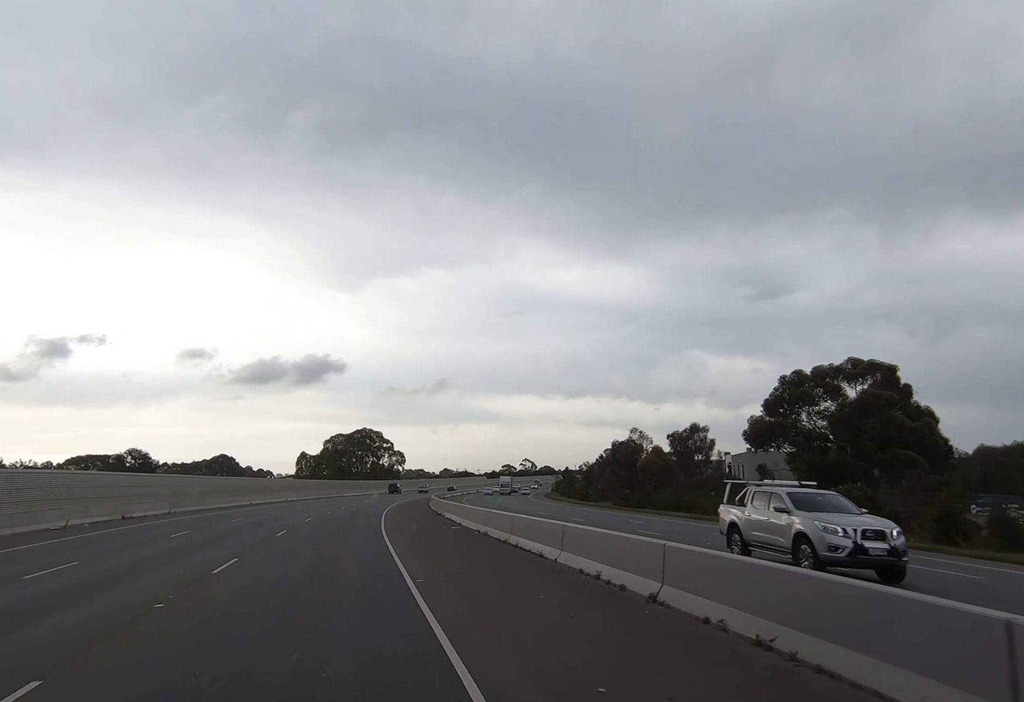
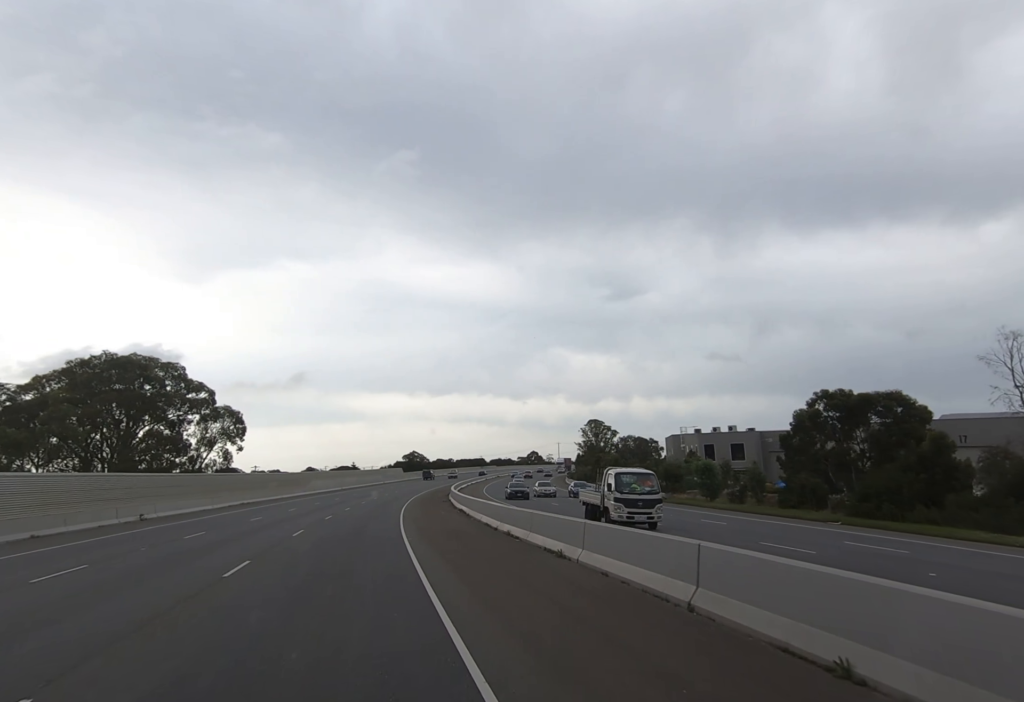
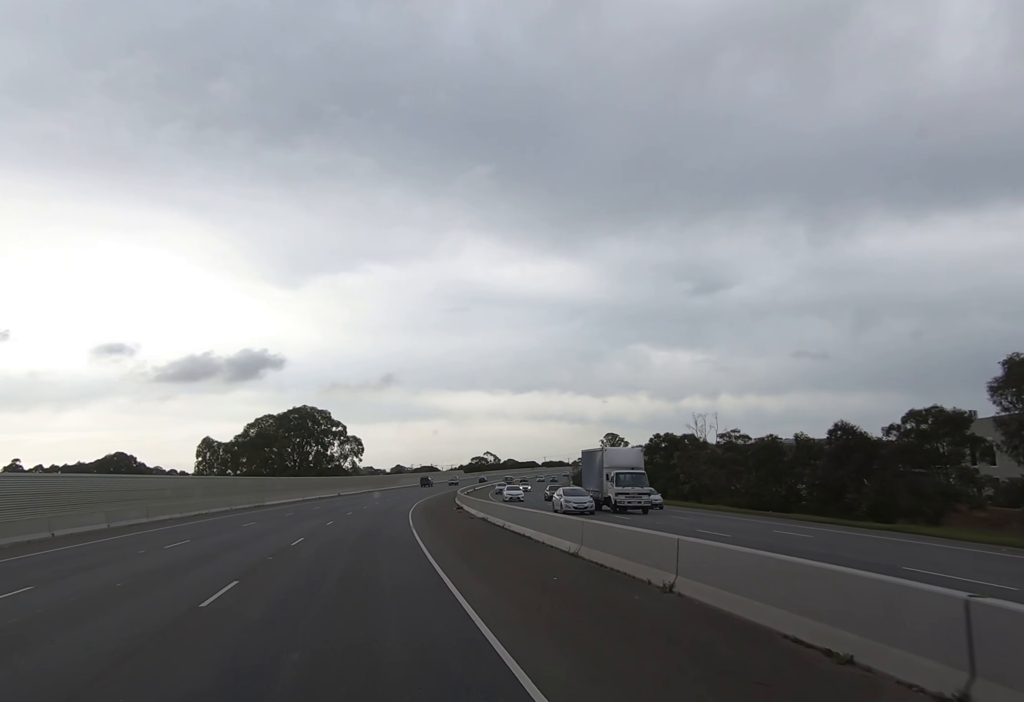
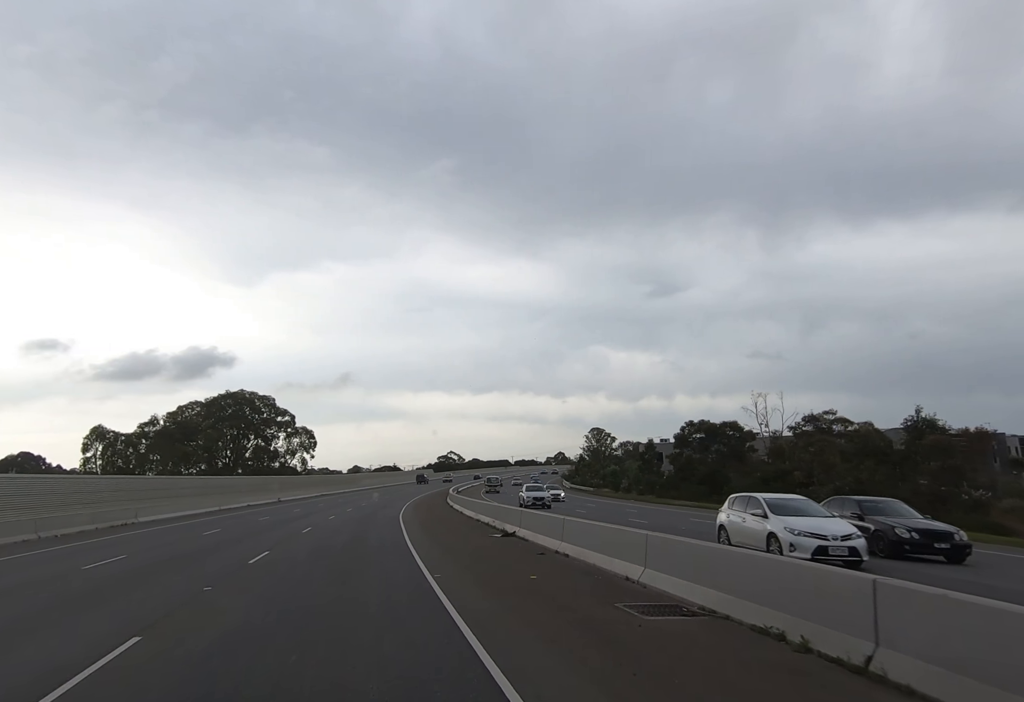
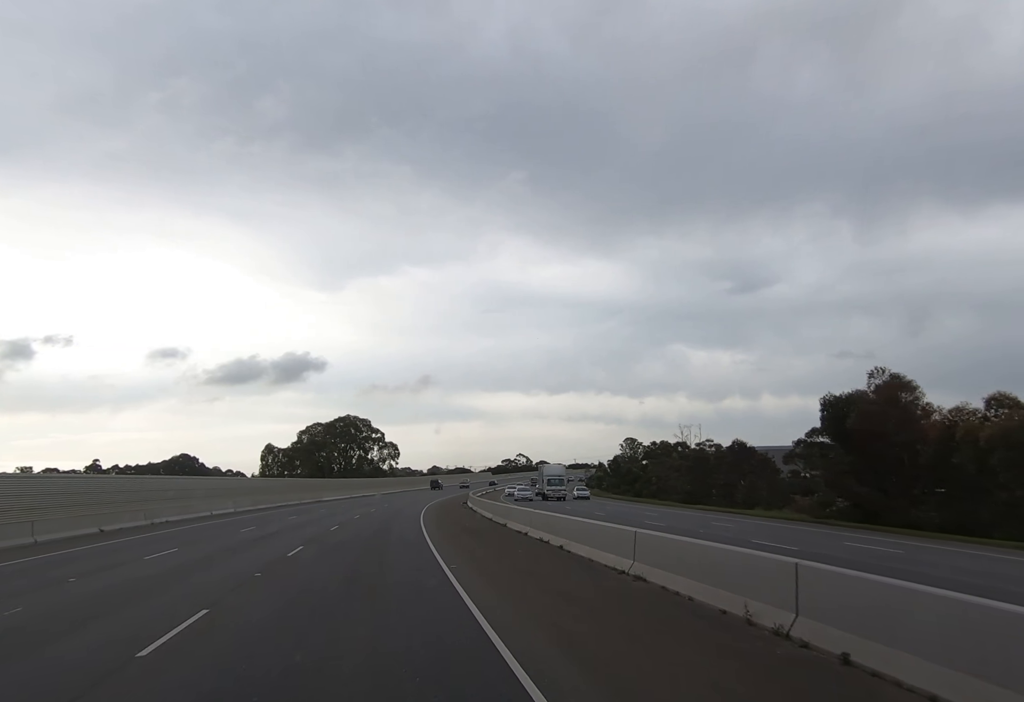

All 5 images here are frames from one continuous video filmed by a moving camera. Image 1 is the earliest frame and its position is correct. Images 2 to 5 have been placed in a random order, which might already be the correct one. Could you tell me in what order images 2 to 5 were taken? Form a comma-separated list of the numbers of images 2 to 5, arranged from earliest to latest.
5, 3, 4, 2
